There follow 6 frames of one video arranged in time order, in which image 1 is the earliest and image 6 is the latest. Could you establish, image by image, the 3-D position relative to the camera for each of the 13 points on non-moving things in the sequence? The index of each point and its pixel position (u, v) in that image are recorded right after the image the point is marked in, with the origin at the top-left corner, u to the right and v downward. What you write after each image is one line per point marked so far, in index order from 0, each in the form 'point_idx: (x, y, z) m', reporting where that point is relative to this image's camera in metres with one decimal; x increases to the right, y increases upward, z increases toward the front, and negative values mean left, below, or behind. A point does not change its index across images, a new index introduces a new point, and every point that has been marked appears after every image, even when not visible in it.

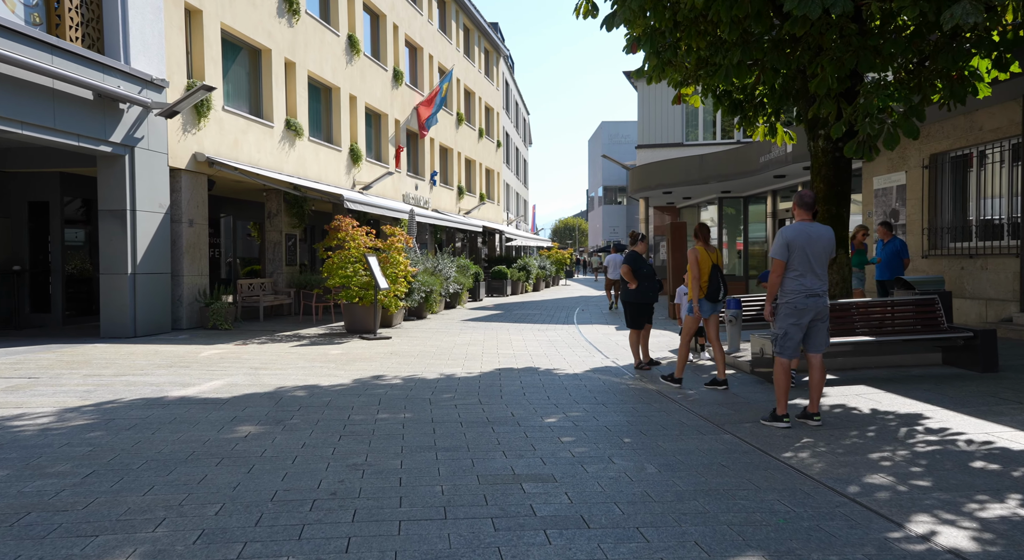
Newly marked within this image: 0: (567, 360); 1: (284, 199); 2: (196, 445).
0: (+0.8, -1.1, +10.3) m
1: (-5.2, +1.8, +16.9) m
2: (-2.2, -1.1, +5.1) m
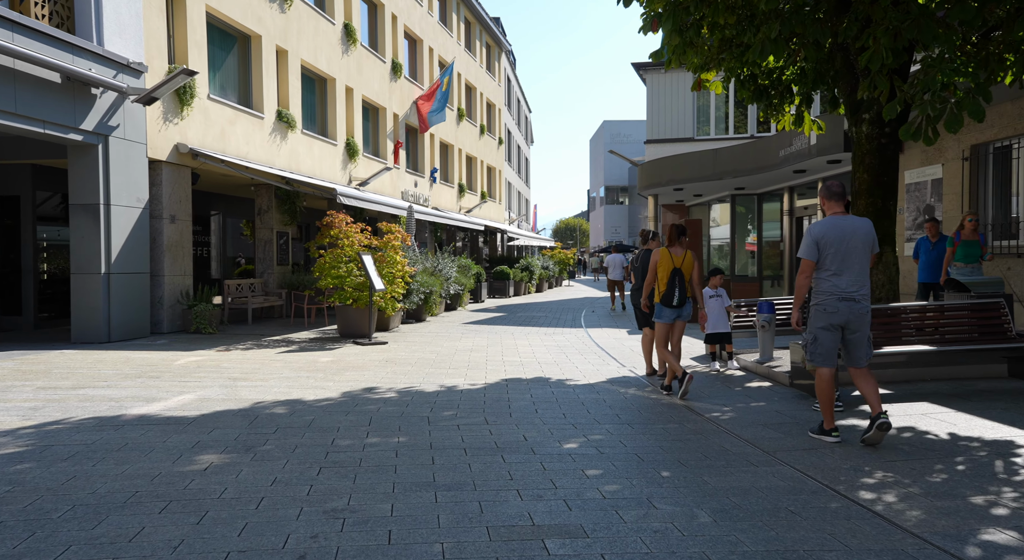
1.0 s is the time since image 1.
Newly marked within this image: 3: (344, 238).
0: (+0.8, -1.1, +9.3) m
1: (-5.1, +1.8, +16.0) m
2: (-2.1, -1.1, +4.2) m
3: (-2.8, +0.7, +12.6) m
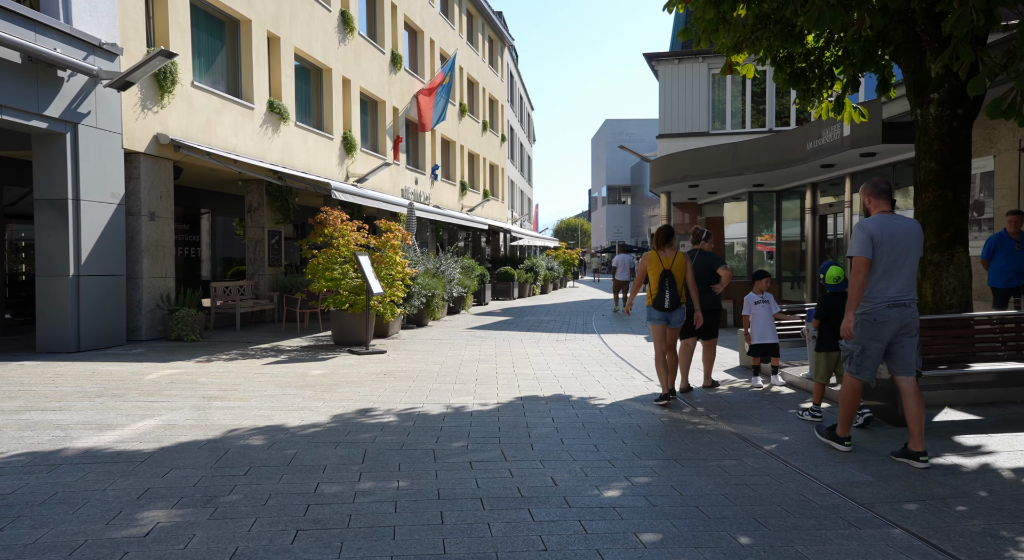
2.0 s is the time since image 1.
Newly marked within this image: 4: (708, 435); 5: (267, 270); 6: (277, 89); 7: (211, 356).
0: (+1.0, -1.2, +8.3) m
1: (-4.9, +1.8, +15.0) m
2: (-1.9, -1.2, +3.2) m
3: (-2.7, +0.7, +11.6) m
4: (+1.5, -1.2, +5.7) m
5: (-4.9, +0.2, +15.0) m
6: (-5.0, +4.0, +15.6) m
7: (-4.0, -1.0, +9.9) m
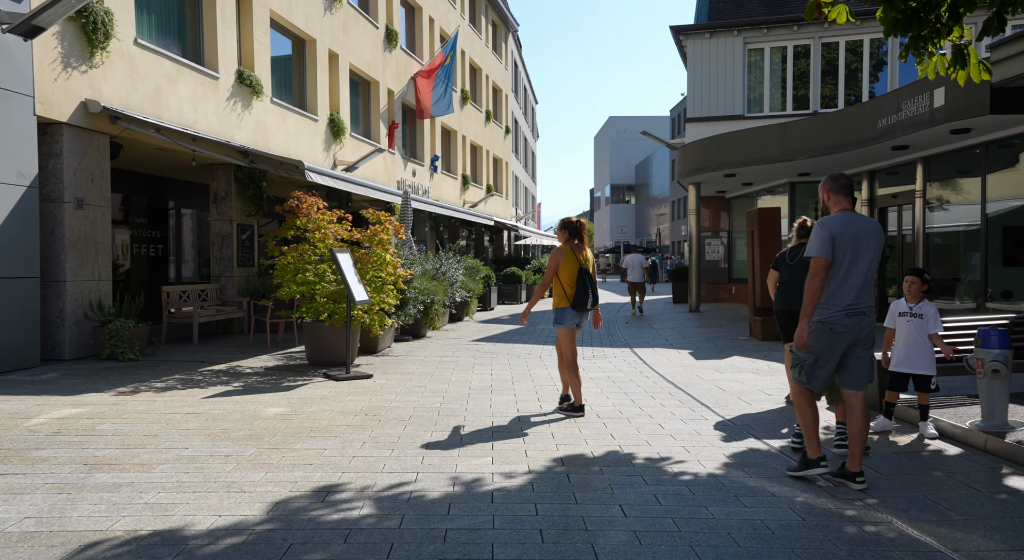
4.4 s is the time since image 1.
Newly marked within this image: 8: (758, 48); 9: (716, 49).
0: (+1.2, -1.2, +6.0) m
1: (-4.7, +1.7, +12.7) m
2: (-1.7, -1.2, +0.8) m
3: (-2.4, +0.6, +9.2) m
4: (+1.8, -1.2, +3.4) m
5: (-4.7, +0.1, +12.7) m
6: (-4.7, +4.0, +13.3) m
7: (-3.8, -1.1, +7.6) m
8: (+6.3, +5.9, +18.8) m
9: (+5.2, +5.8, +18.8) m
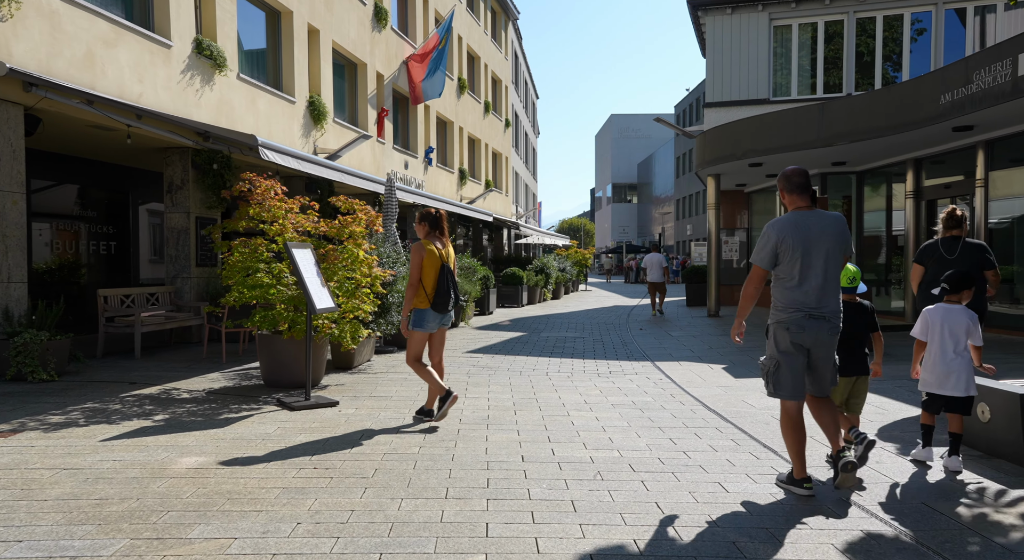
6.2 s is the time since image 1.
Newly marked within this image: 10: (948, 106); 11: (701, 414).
0: (+1.3, -1.2, +4.2) m
1: (-4.7, +1.7, +10.9) m
2: (-1.7, -1.2, -0.9) m
3: (-2.4, +0.6, +7.5) m
4: (+1.8, -1.3, +1.6) m
5: (-4.7, +0.1, +10.9) m
6: (-4.7, +4.0, +11.6) m
7: (-3.8, -1.1, +5.8) m
8: (+6.3, +5.8, +17.0) m
9: (+5.2, +5.8, +17.1) m
10: (+5.9, +2.4, +10.0) m
11: (+1.7, -1.2, +6.6) m
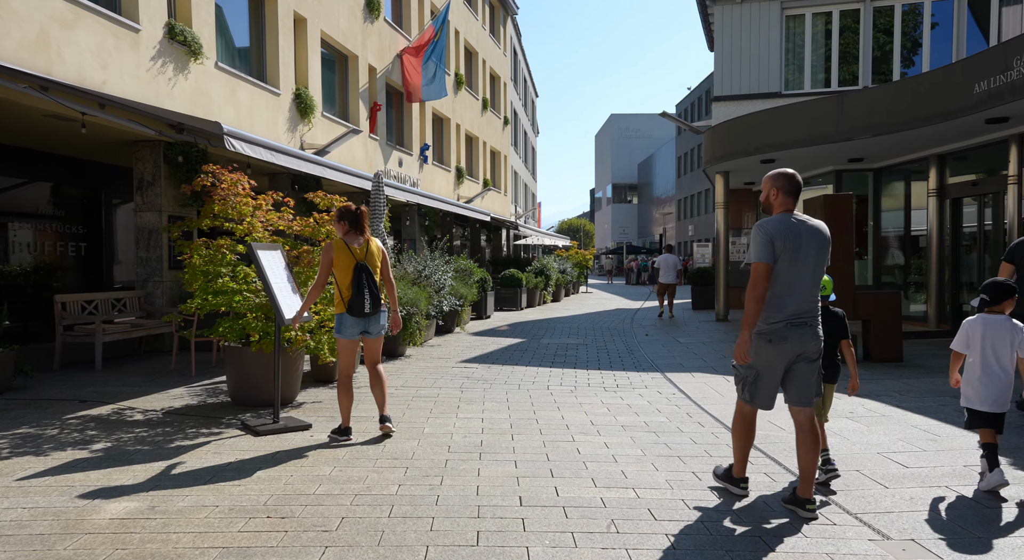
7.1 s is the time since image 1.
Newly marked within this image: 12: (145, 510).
0: (+1.2, -1.3, +3.4) m
1: (-4.7, +1.7, +10.1) m
2: (-1.7, -1.3, -1.7) m
3: (-2.5, +0.6, +6.7) m
4: (+1.8, -1.3, +0.8) m
5: (-4.7, +0.1, +10.1) m
6: (-4.7, +3.9, +10.7) m
7: (-3.8, -1.1, +5.0) m
8: (+6.2, +5.8, +16.2) m
9: (+5.1, +5.8, +16.2) m
10: (+5.9, +2.3, +9.2) m
11: (+1.7, -1.2, +5.8) m
12: (-1.9, -1.2, +3.9) m
